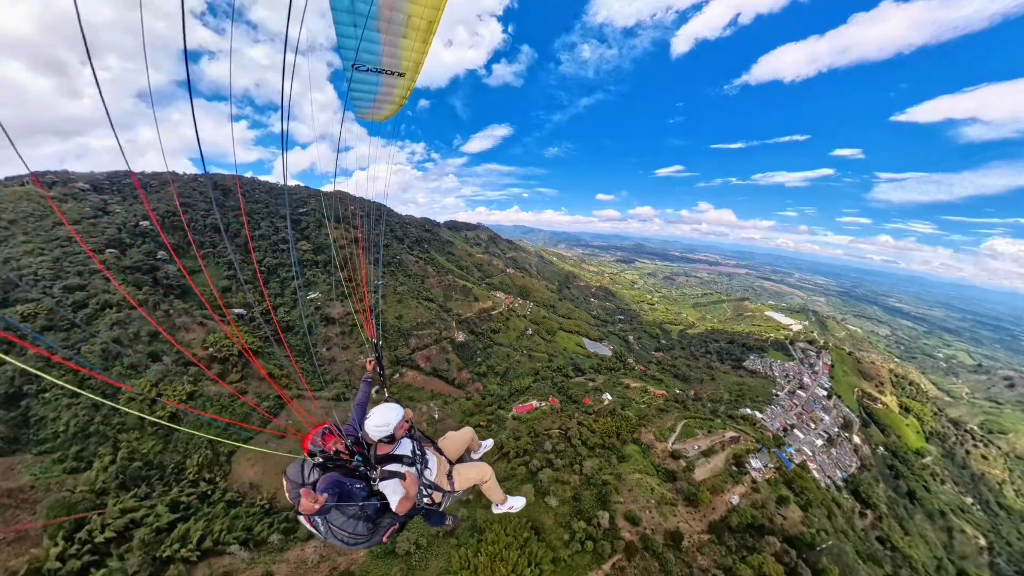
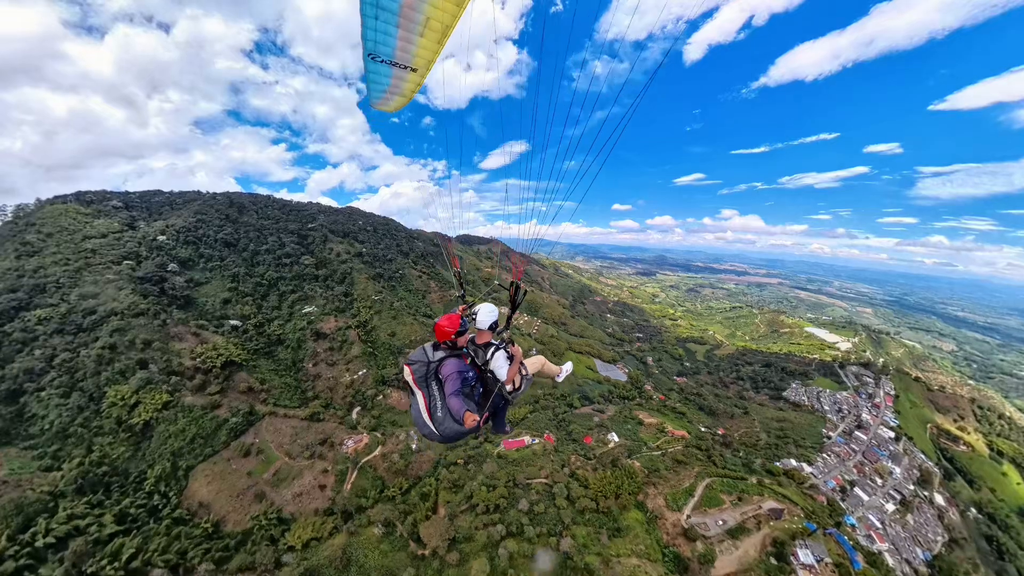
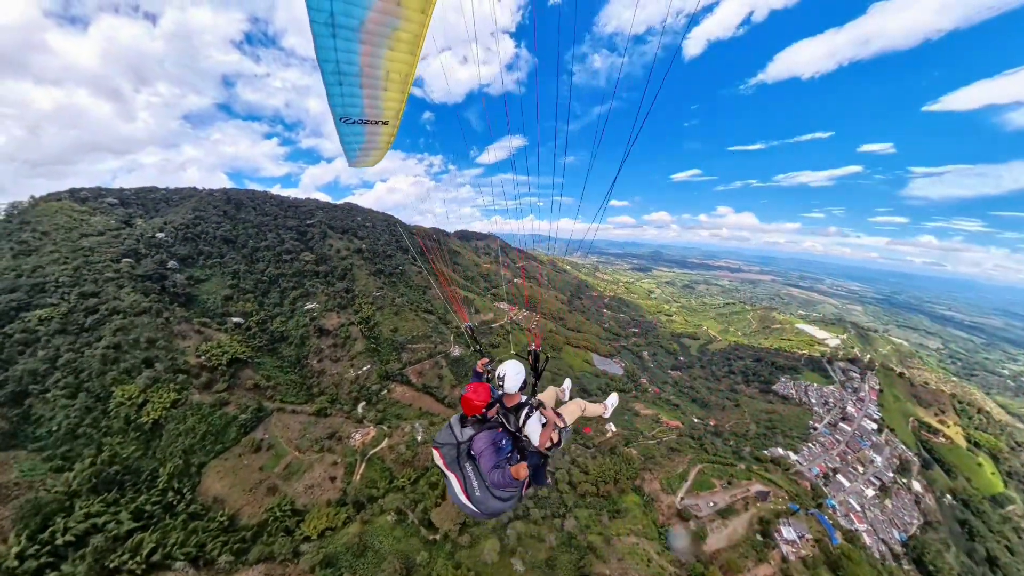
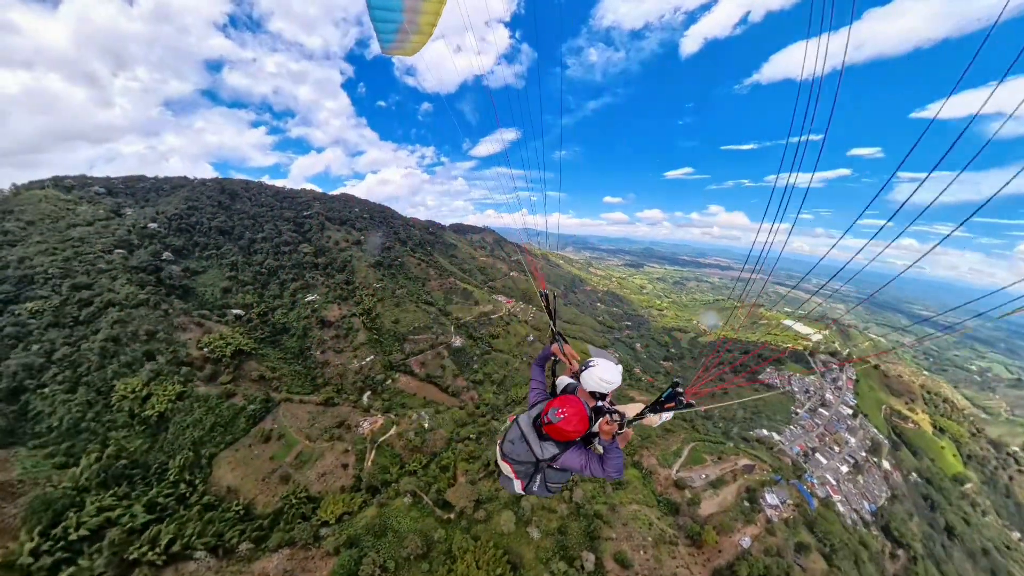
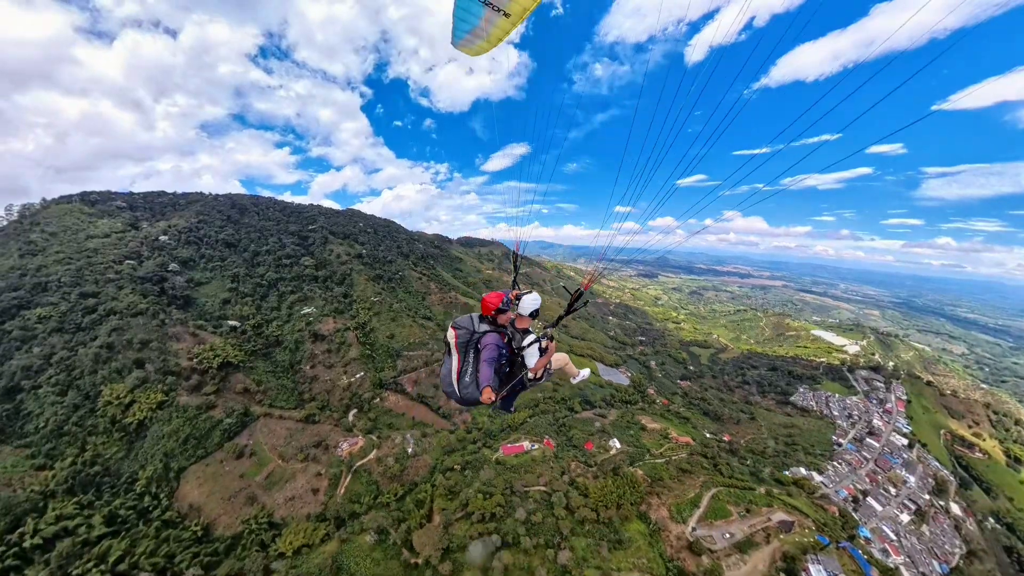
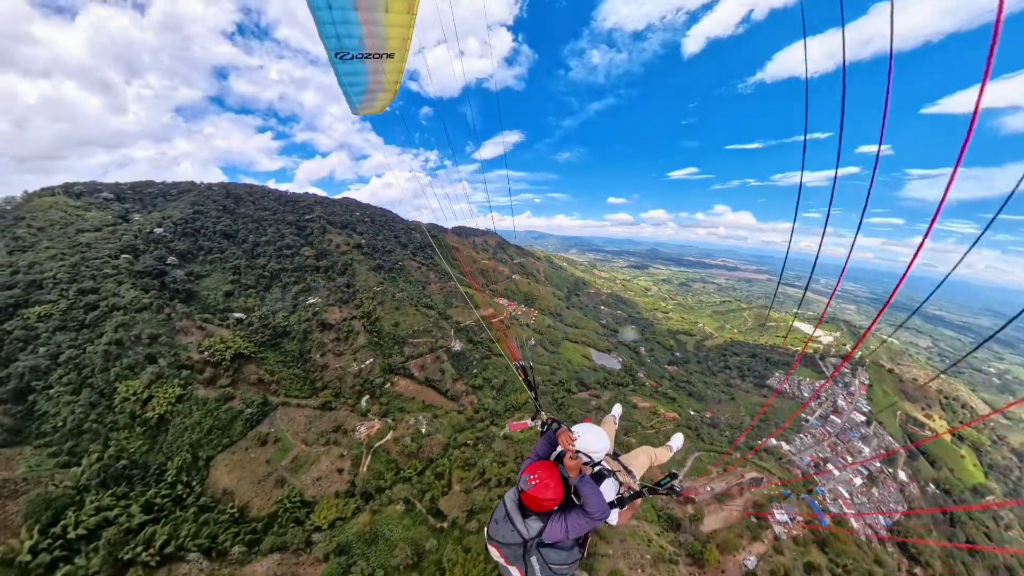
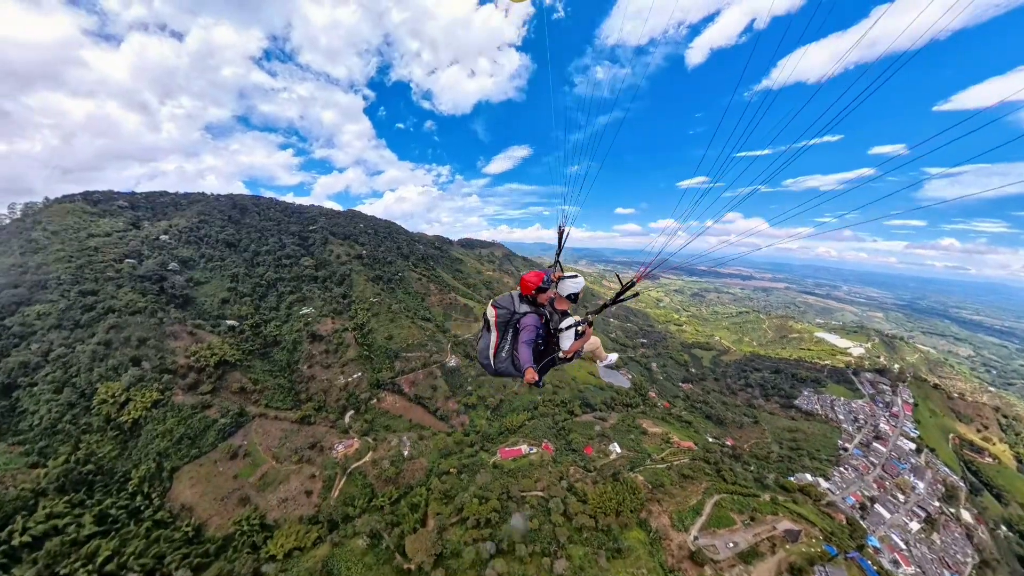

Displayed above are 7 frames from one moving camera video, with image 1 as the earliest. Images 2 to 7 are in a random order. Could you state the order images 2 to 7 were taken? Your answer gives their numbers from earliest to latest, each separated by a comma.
4, 6, 3, 2, 5, 7
